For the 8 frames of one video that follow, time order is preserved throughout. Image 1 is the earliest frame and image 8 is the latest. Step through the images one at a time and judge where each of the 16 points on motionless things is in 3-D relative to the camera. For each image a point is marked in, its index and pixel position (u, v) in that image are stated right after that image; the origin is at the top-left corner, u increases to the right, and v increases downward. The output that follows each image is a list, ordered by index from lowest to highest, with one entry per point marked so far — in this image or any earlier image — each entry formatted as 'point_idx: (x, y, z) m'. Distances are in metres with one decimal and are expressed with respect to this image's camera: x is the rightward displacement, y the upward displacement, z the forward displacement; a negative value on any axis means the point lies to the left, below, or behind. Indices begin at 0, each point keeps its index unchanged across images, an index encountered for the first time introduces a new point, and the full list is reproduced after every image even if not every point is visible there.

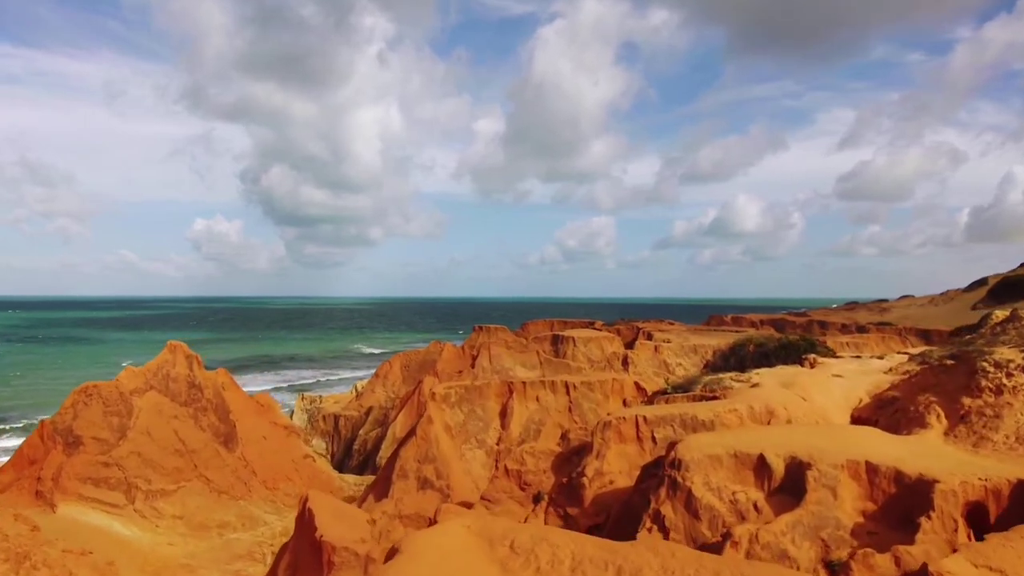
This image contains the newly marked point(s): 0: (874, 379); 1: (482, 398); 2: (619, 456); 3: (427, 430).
0: (+8.5, -2.2, +15.2) m
1: (-0.8, -2.8, +16.2) m
2: (+1.9, -3.0, +11.4) m
3: (-2.0, -3.2, +14.8) m
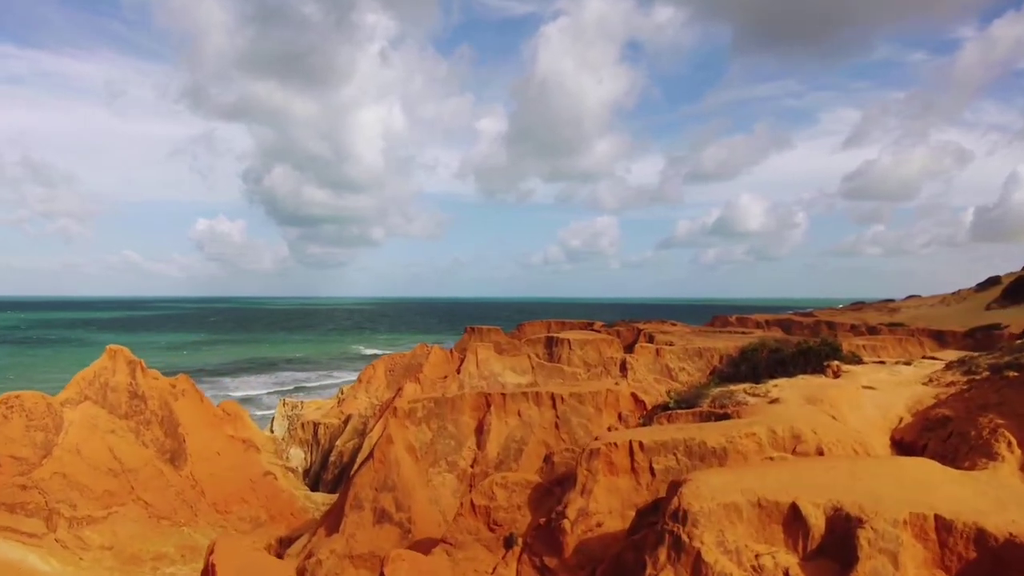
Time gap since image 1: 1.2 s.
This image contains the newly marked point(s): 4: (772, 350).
0: (+8.0, -2.1, +13.0) m
1: (-1.3, -2.7, +14.0) m
2: (+1.4, -2.9, +9.2) m
3: (-2.5, -3.2, +12.6) m
4: (+7.3, -1.7, +18.0) m
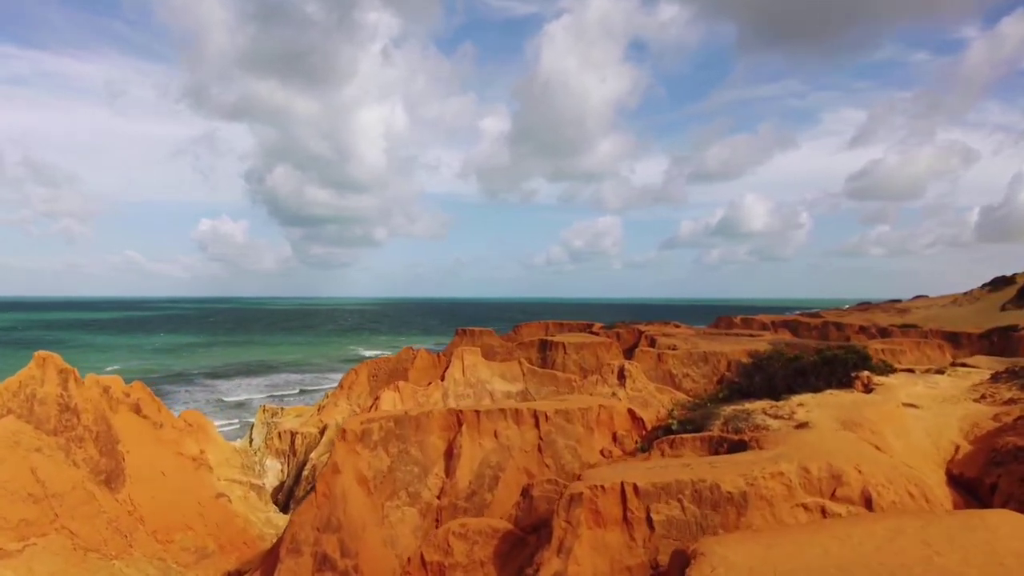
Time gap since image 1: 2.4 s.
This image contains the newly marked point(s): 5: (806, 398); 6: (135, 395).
0: (+7.6, -2.1, +10.9) m
1: (-1.7, -2.7, +12.0) m
2: (+0.9, -2.9, +7.1) m
3: (-2.9, -3.1, +10.5) m
4: (+6.8, -1.7, +15.9) m
5: (+5.0, -1.9, +11.1) m
6: (-10.6, -3.0, +18.5) m
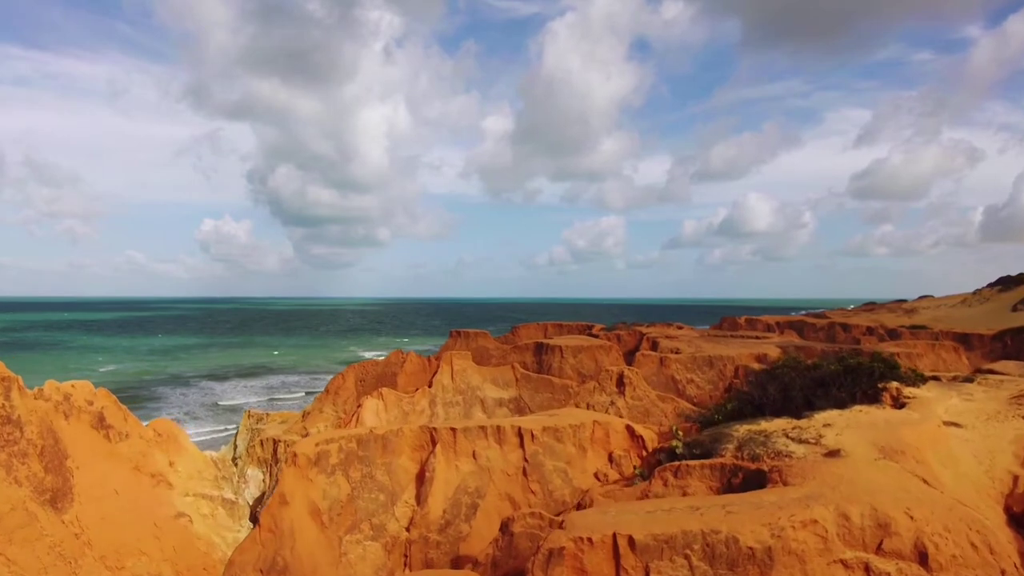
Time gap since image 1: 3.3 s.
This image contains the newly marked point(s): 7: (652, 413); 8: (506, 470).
0: (+7.3, -2.1, +9.3) m
1: (-2.0, -2.7, +10.5) m
2: (+0.6, -2.9, +5.7) m
3: (-3.2, -3.2, +9.0) m
4: (+6.5, -1.7, +14.4) m
5: (+4.7, -1.9, +9.6) m
6: (-10.9, -3.0, +17.1) m
7: (+3.9, -3.5, +18.1) m
8: (-0.1, -3.0, +10.5) m
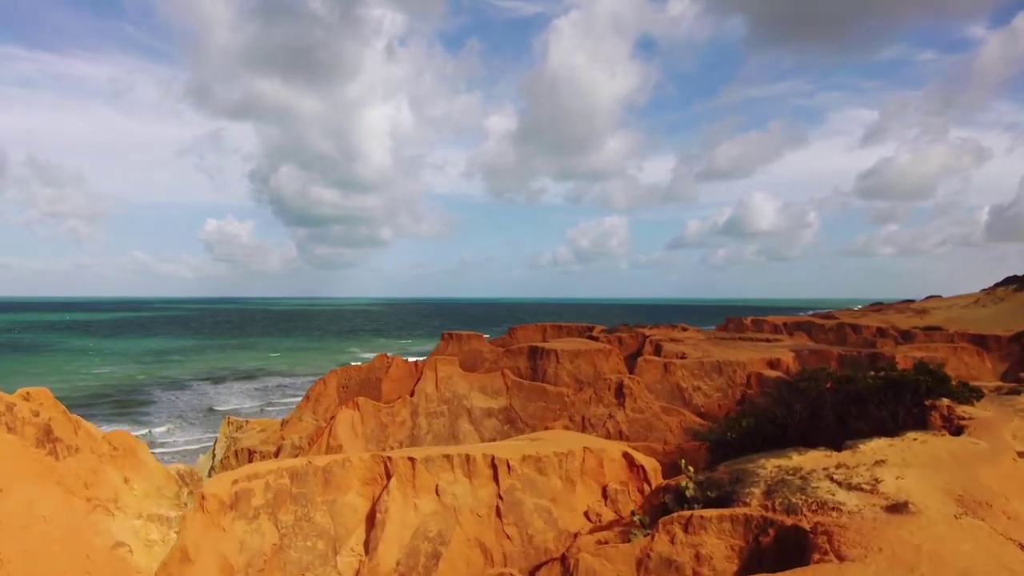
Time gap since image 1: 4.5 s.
0: (+6.9, -2.1, +7.4) m
1: (-2.4, -2.7, +8.6) m
2: (+0.2, -2.9, +3.7) m
3: (-3.6, -3.1, +7.2) m
4: (+6.2, -1.7, +12.5) m
5: (+4.4, -1.9, +7.7) m
6: (-11.2, -3.0, +15.2) m
7: (+3.6, -3.5, +16.2) m
8: (-0.5, -2.9, +8.6) m
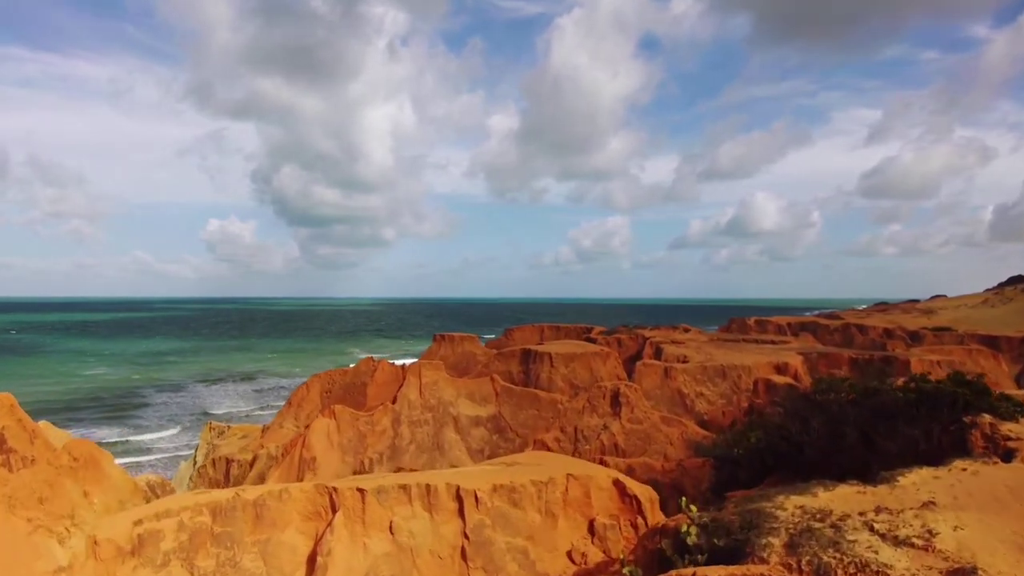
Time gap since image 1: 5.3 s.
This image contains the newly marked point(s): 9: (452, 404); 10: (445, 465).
0: (+6.5, -2.0, +6.0) m
1: (-2.7, -2.6, +7.3) m
2: (-0.2, -2.8, +2.4) m
3: (-4.0, -3.1, +5.8) m
4: (+5.8, -1.7, +11.1) m
5: (+4.0, -1.9, +6.3) m
6: (-11.6, -3.0, +13.9) m
7: (+3.2, -3.5, +14.9) m
8: (-0.8, -2.9, +7.2) m
9: (-1.7, -3.4, +18.9) m
10: (-1.8, -4.8, +17.6) m
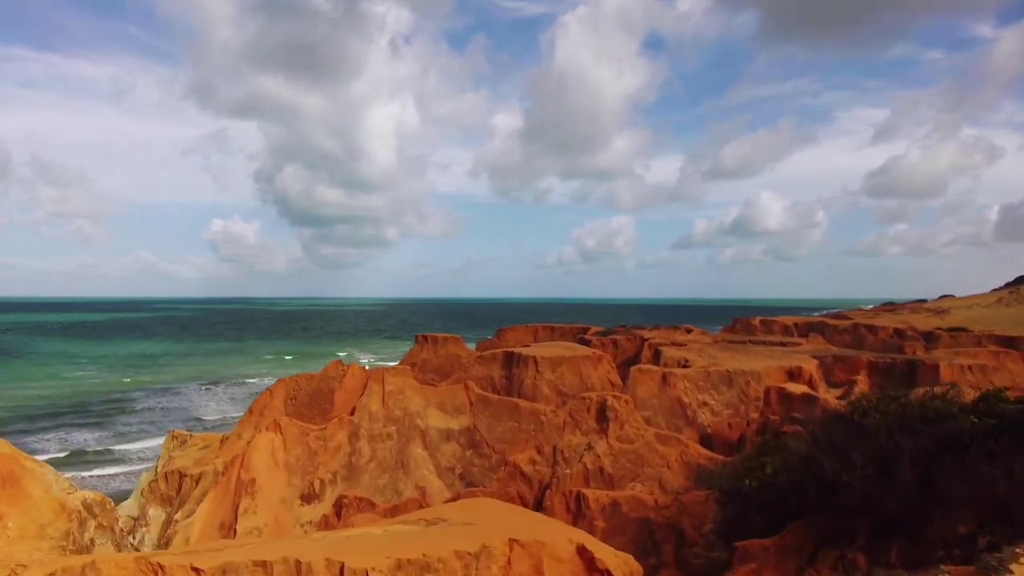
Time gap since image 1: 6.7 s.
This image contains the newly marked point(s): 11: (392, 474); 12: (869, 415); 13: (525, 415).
0: (+5.8, -1.9, +3.6) m
1: (-3.4, -2.5, +4.9) m
2: (-0.9, -2.7, +0.1) m
3: (-4.7, -3.0, +3.5) m
4: (+5.2, -1.5, +8.7) m
5: (+3.3, -1.7, +4.0) m
6: (-12.2, -2.8, +11.6) m
7: (+2.6, -3.4, +12.5) m
8: (-1.5, -2.8, +4.9) m
9: (-2.3, -3.3, +16.6) m
10: (-2.4, -4.7, +15.3) m
11: (-2.9, -4.5, +15.5) m
12: (+4.9, -1.6, +9.0) m
13: (+0.3, -3.2, +16.4) m
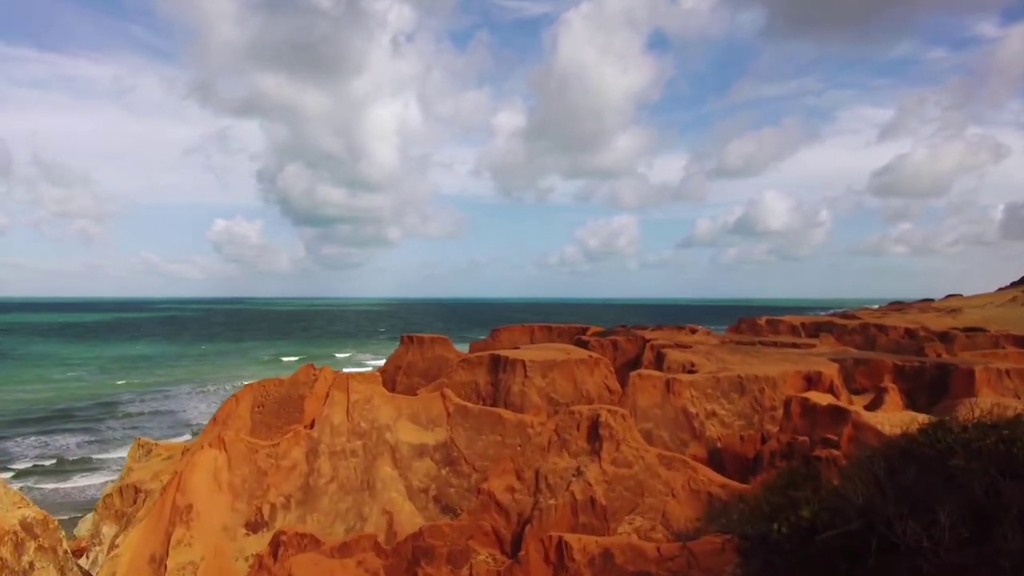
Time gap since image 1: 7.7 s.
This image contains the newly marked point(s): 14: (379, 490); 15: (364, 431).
0: (+5.4, -1.8, +1.6) m
1: (-3.9, -2.4, +2.9) m
2: (-1.4, -2.6, -2.0) m
3: (-5.1, -2.9, +1.5) m
4: (+4.8, -1.4, +6.7) m
5: (+2.9, -1.6, +1.9) m
6: (-12.6, -2.8, +9.7) m
7: (+2.2, -3.3, +10.5) m
8: (-2.0, -2.7, +2.9) m
9: (-2.7, -3.2, +14.6) m
10: (-2.8, -4.6, +13.3) m
11: (-3.3, -4.4, +13.5) m
12: (+4.5, -1.5, +6.9) m
13: (-0.1, -3.1, +14.3) m
14: (-2.8, -4.3, +13.7) m
15: (-3.3, -3.2, +14.5) m
